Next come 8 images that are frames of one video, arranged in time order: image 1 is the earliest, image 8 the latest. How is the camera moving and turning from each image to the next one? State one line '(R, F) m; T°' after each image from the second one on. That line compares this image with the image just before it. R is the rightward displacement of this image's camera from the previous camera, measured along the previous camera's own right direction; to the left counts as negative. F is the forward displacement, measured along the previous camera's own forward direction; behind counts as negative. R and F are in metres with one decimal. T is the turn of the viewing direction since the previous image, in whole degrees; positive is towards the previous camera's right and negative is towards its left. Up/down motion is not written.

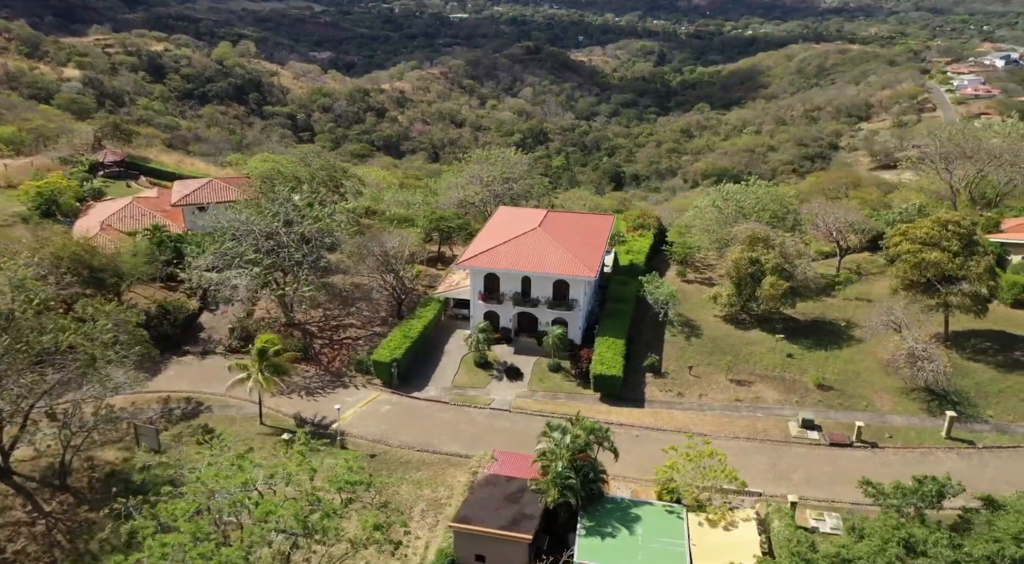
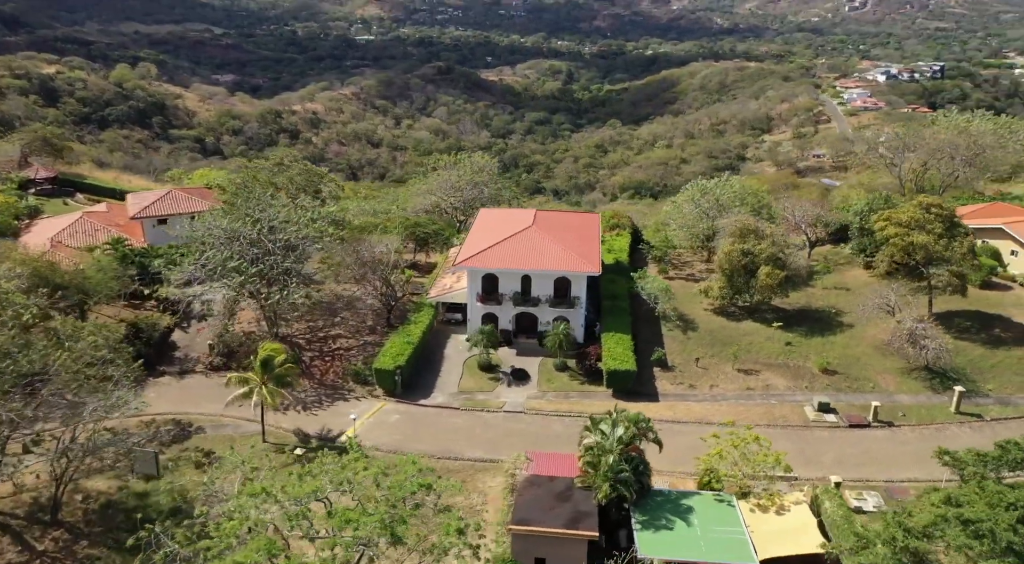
(-3.6, +1.3) m; +6°
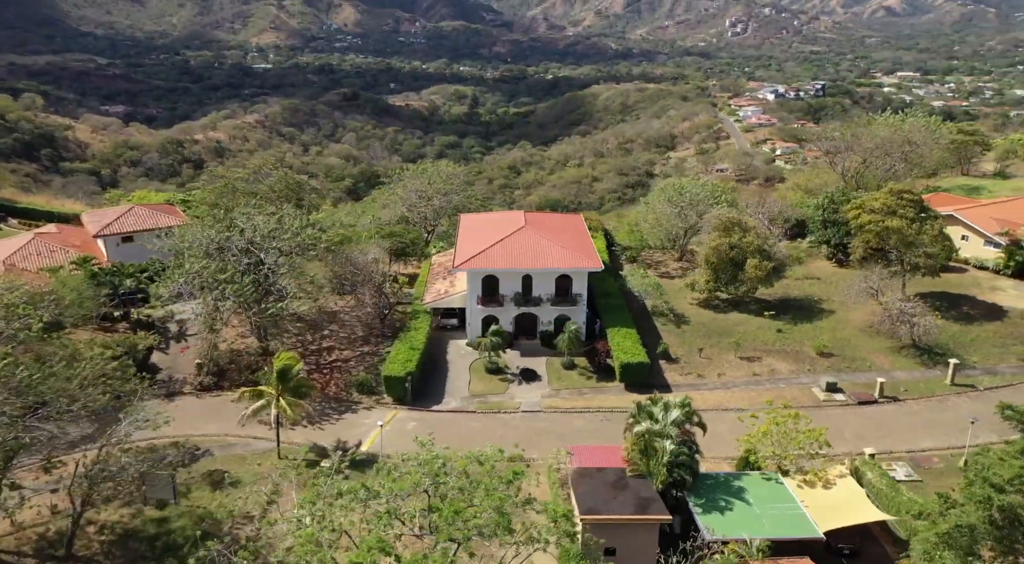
(-3.8, +0.8) m; +6°
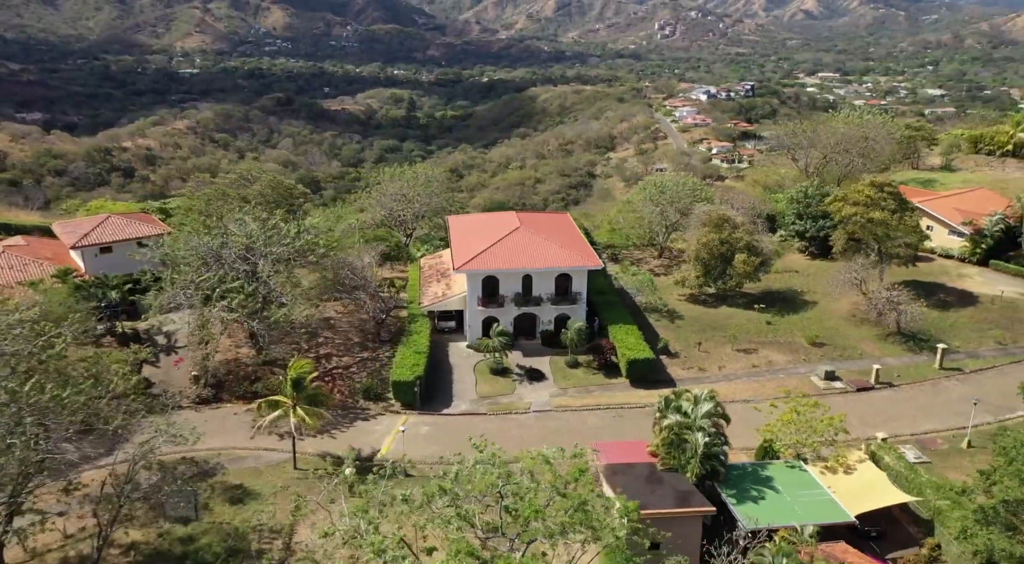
(-2.6, +0.2) m; +4°
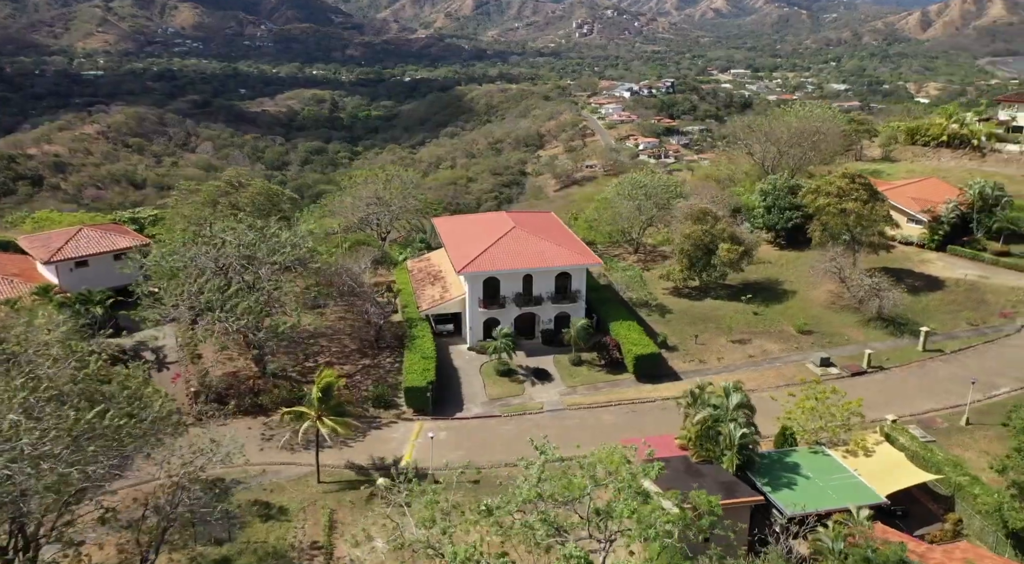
(-3.1, +0.2) m; +5°
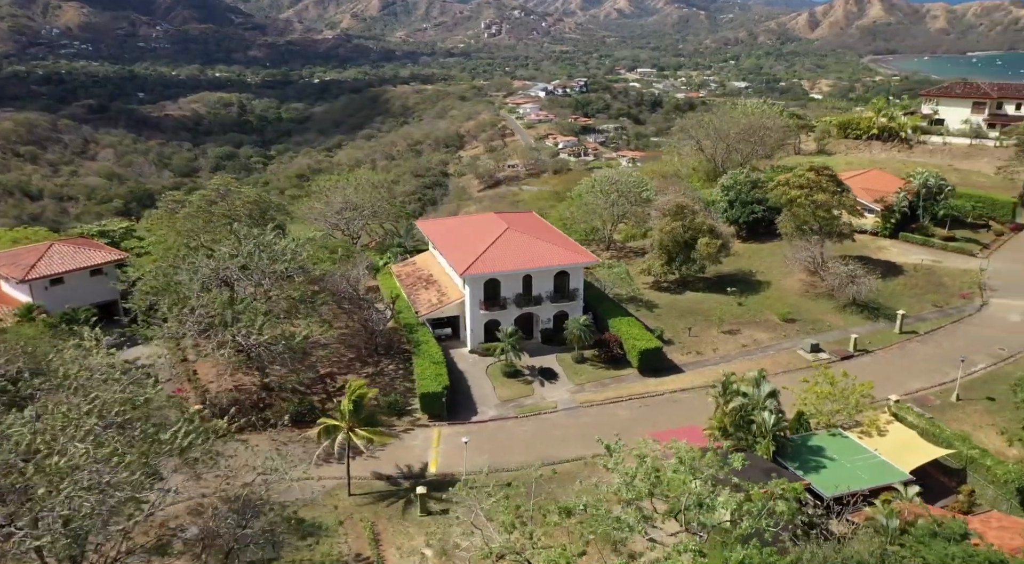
(-3.5, +0.2) m; +6°
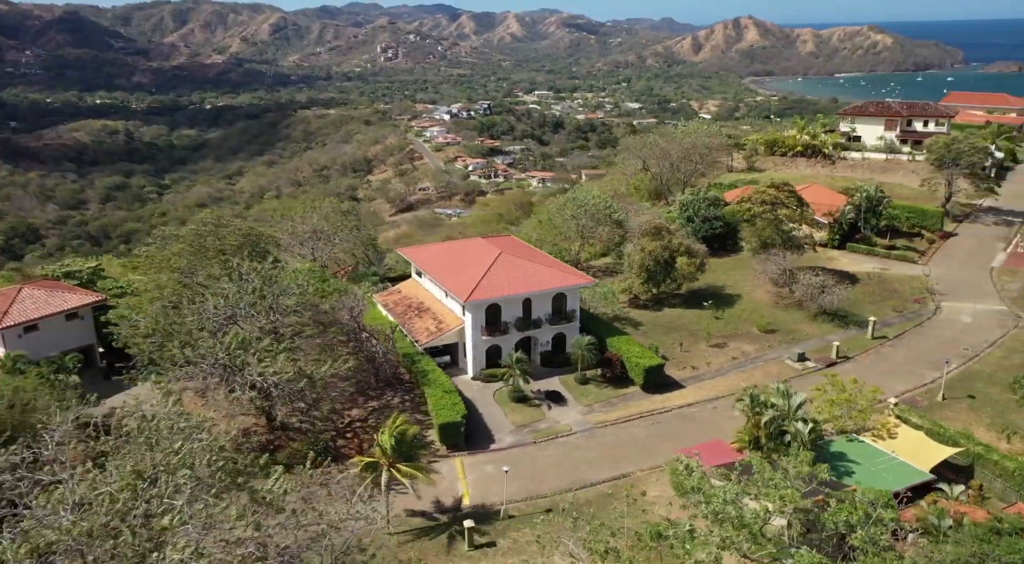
(-4.1, +0.2) m; +7°
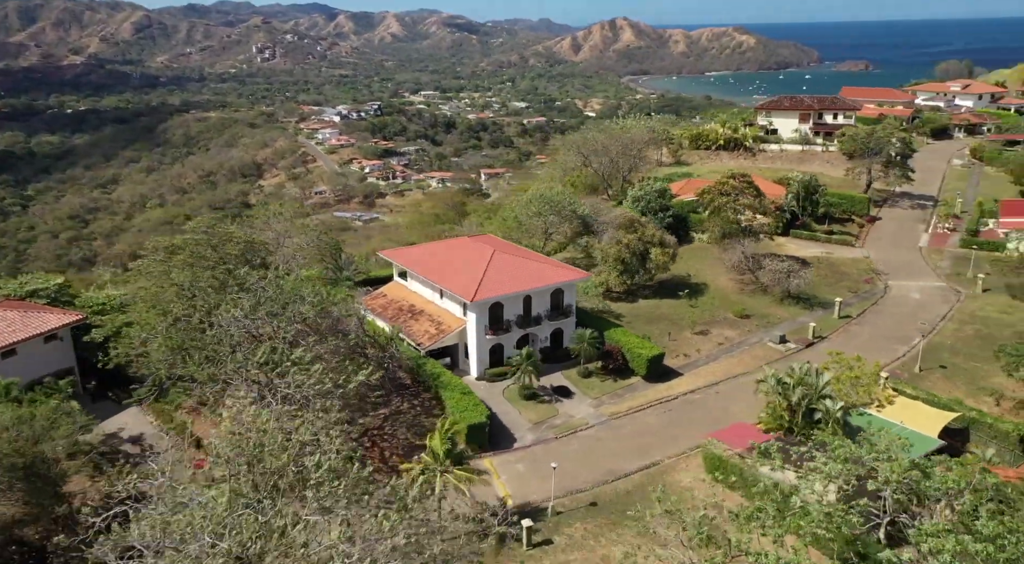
(-4.7, +0.4) m; +7°
